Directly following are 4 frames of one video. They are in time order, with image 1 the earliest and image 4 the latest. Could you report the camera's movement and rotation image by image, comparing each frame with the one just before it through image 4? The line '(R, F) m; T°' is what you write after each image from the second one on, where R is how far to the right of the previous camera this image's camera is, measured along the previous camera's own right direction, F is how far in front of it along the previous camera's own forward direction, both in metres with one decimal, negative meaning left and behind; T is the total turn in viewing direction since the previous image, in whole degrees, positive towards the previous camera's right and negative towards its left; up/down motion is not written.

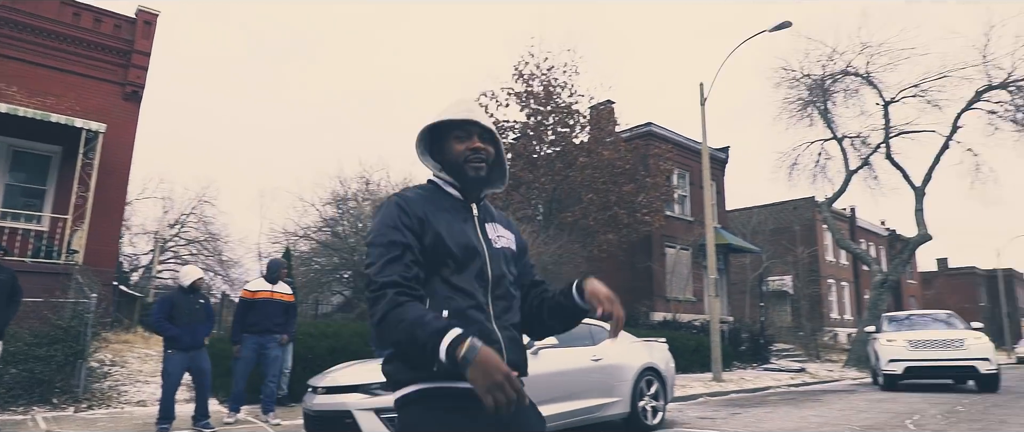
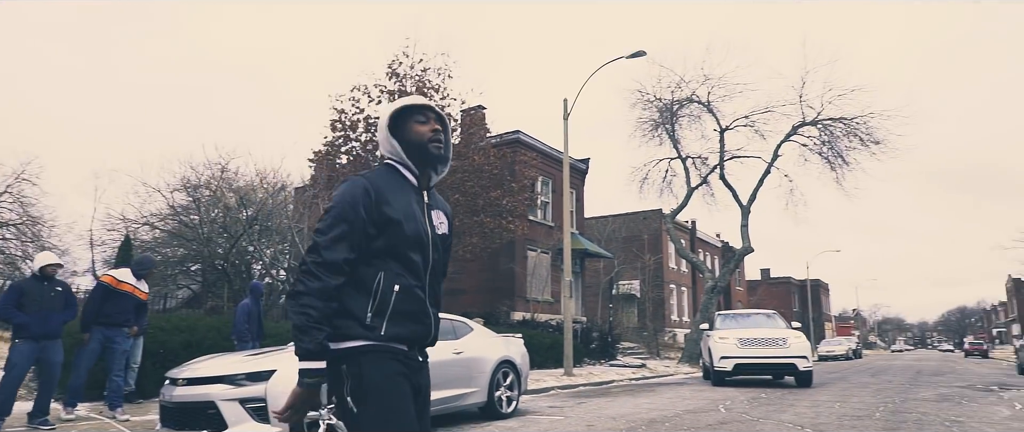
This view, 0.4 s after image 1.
(-0.1, -0.3) m; +11°
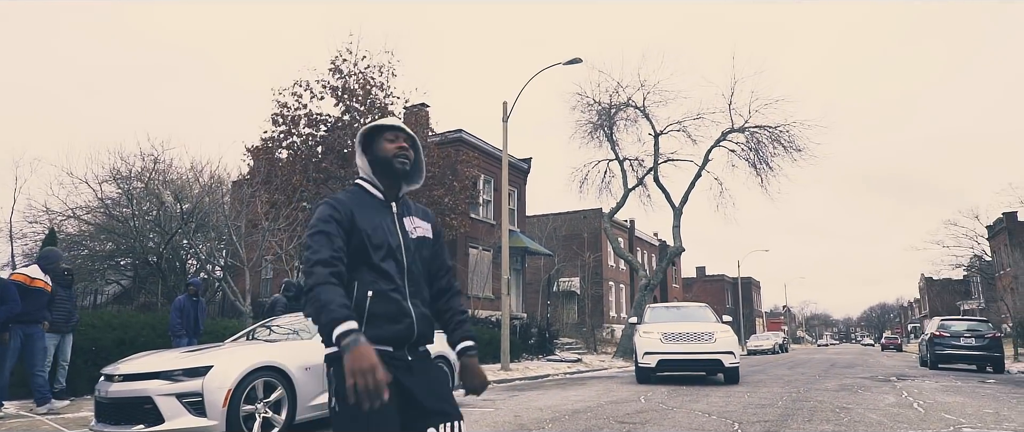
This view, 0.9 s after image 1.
(0.0, -0.2) m; +4°
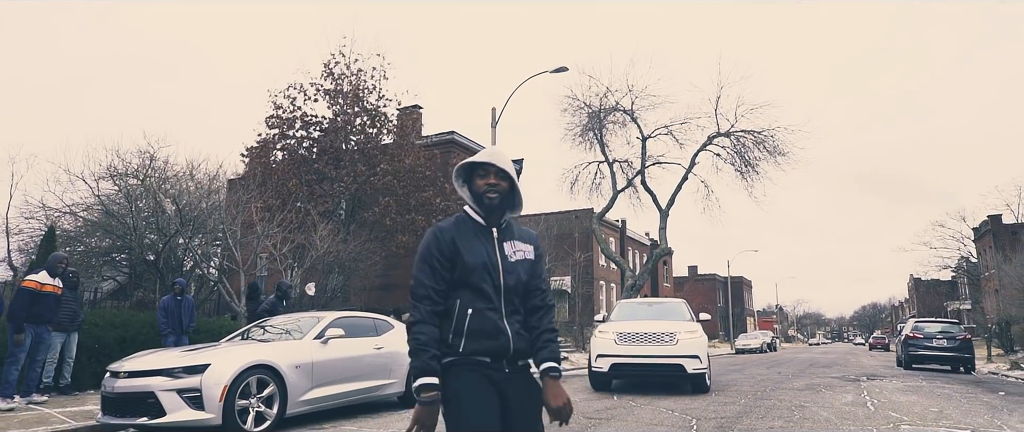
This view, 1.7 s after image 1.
(+0.1, -0.2) m; 0°
